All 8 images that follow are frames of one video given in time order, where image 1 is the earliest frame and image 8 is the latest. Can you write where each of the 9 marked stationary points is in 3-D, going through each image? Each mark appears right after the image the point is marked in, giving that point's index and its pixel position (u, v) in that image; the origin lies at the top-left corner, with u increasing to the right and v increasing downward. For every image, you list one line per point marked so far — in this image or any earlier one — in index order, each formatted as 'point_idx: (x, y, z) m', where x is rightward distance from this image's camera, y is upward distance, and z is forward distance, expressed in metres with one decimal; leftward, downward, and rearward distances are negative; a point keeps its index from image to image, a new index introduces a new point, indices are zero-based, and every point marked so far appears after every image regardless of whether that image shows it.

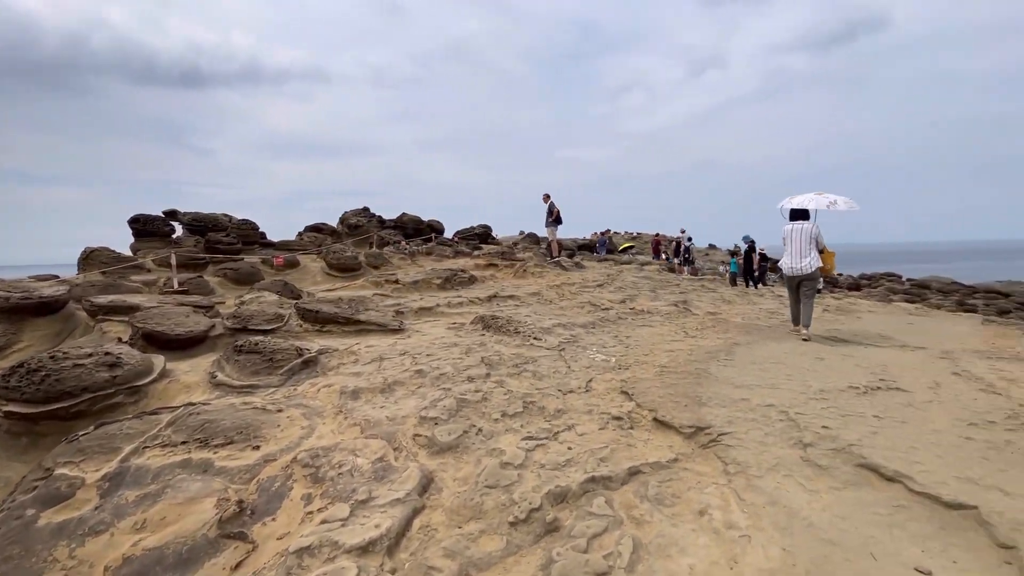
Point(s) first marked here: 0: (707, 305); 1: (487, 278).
0: (+4.4, -0.4, +10.9) m
1: (-0.7, +0.2, +12.8) m
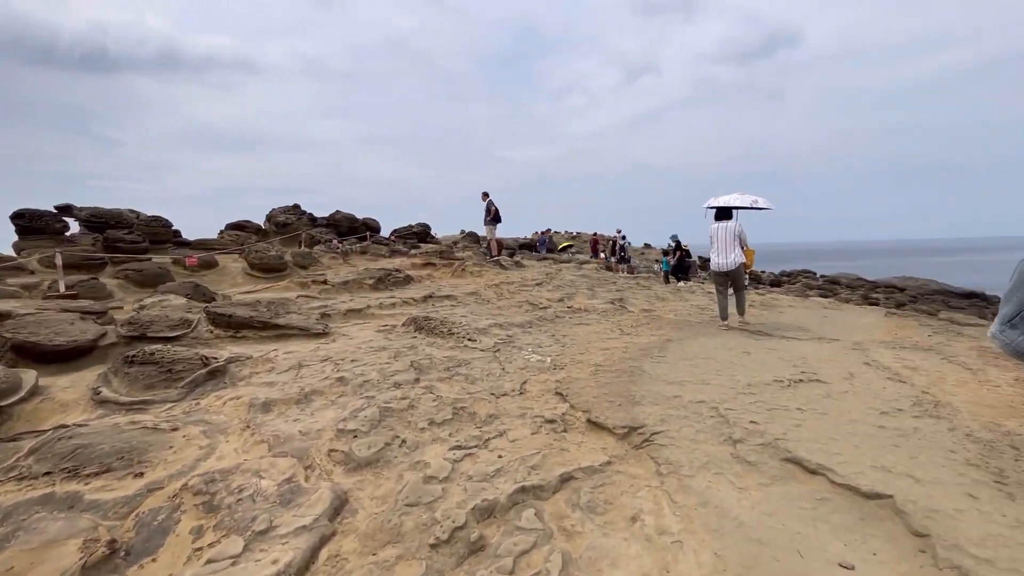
0: (+3.0, -0.3, +11.1) m
1: (-2.3, +0.2, +12.4) m
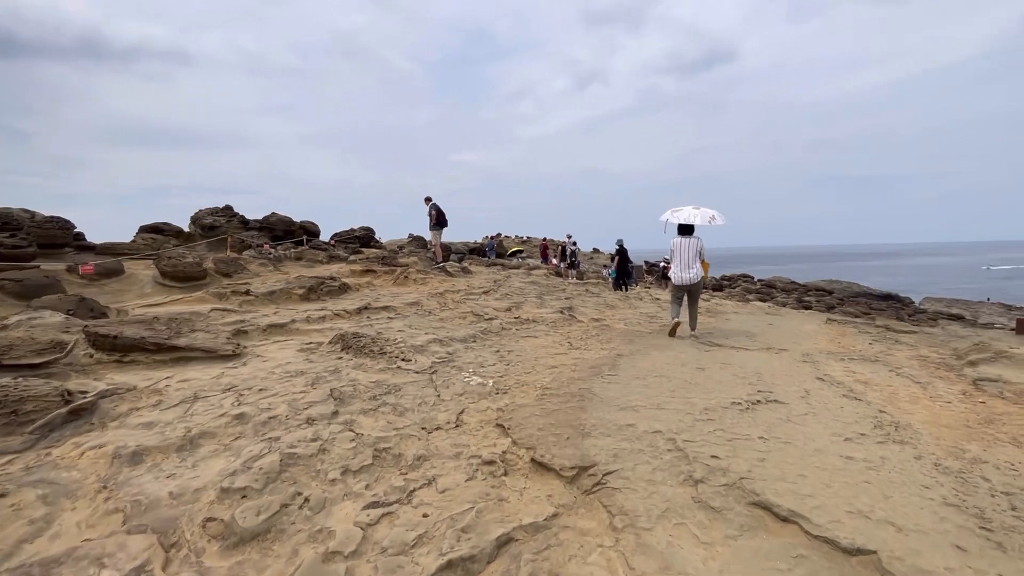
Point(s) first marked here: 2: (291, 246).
0: (+1.7, -0.5, +10.8) m
1: (-3.6, 0.0, +11.6) m
2: (-8.3, +1.6, +18.2) m
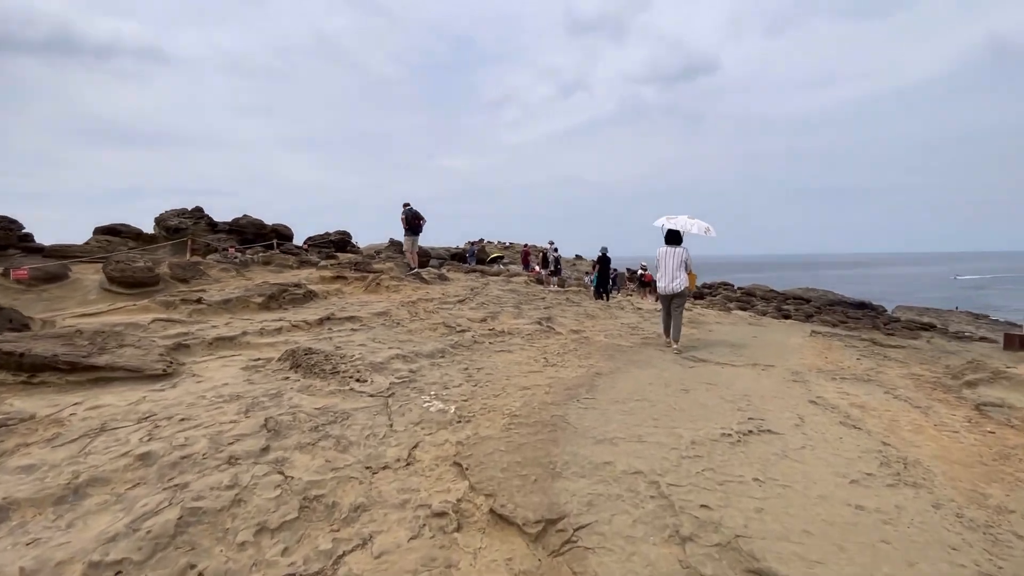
0: (+1.2, -0.7, +10.4) m
1: (-4.2, -0.2, +11.0) m
2: (-9.1, +1.4, +17.4) m
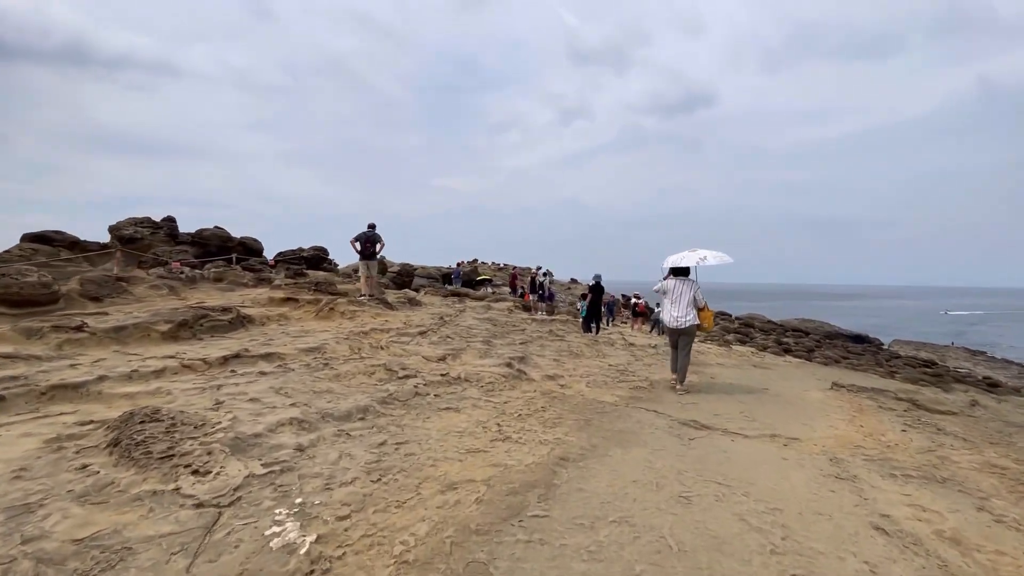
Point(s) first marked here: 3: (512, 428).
0: (+0.6, -1.4, +8.8) m
1: (-4.7, -0.6, +9.3) m
2: (-9.6, +0.8, +15.8) m
3: (0.0, -1.4, +4.8) m
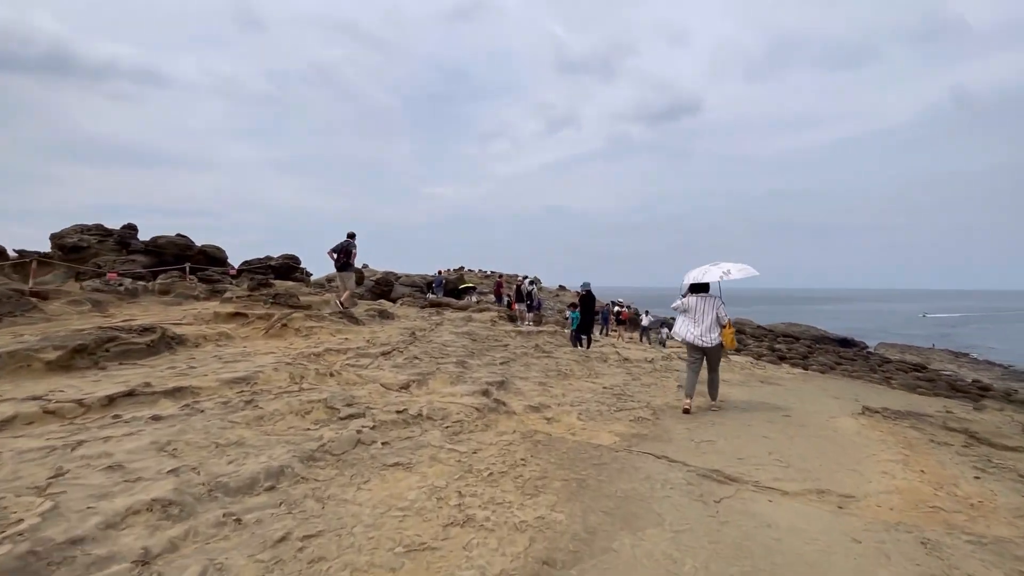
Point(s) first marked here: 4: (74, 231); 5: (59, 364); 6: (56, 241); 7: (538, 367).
0: (+0.3, -1.6, +7.5) m
1: (-5.1, -0.9, +7.9) m
2: (-10.2, +0.4, +14.3) m
3: (-0.2, -1.5, +3.5) m
4: (-15.1, +2.0, +16.6) m
5: (-5.5, -0.9, +5.8) m
6: (-15.4, +1.6, +16.2) m
7: (+0.5, -1.5, +9.3) m
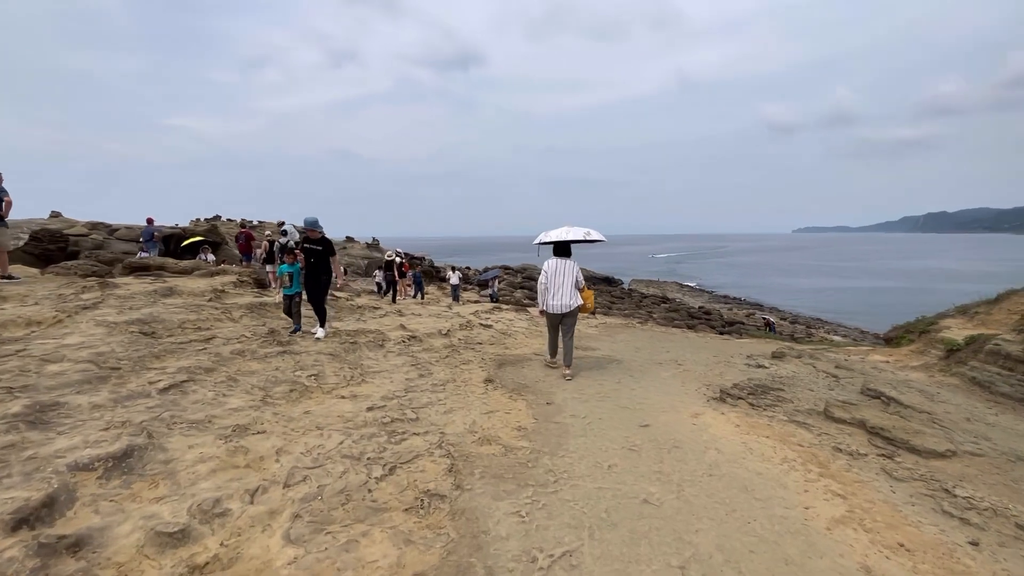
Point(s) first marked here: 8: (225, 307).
0: (-2.3, -1.2, +3.6) m
1: (-7.4, -0.9, +1.7) m
2: (-14.6, +0.7, +5.4) m
3: (-1.2, -1.6, -0.2) m
4: (-20.1, +2.1, +5.3) m
5: (-6.9, -1.1, -0.3) m
6: (-20.2, +1.7, +5.0) m
7: (-2.8, -1.0, +5.3) m
8: (-5.2, -0.3, +8.9) m
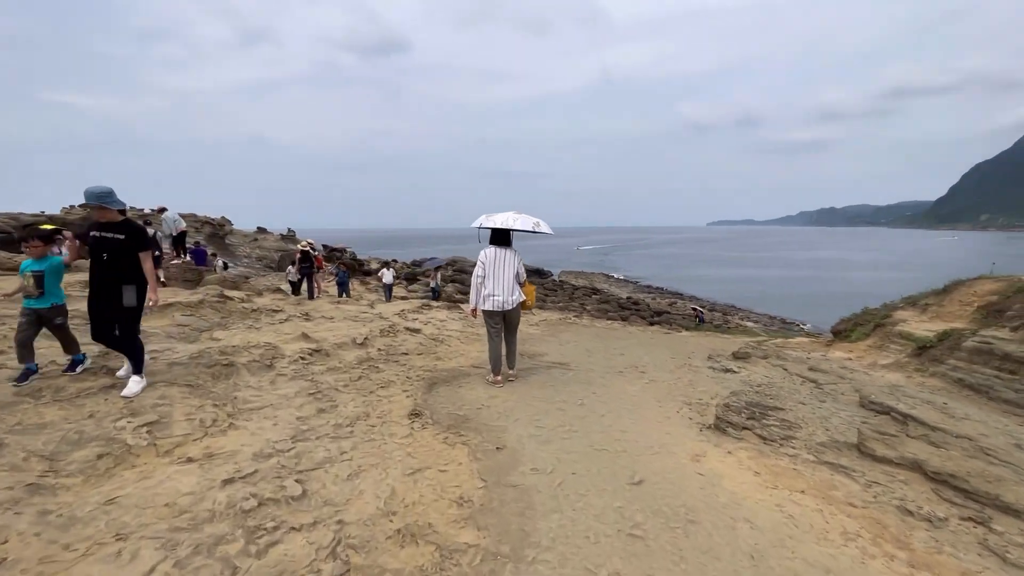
0: (-2.5, -1.3, +1.7) m
1: (-7.3, -1.0, -0.8) m
2: (-15.0, +0.4, +1.7) m
3: (-0.9, -1.7, -1.9) m
4: (-20.4, +1.8, +0.8) m
5: (-6.5, -1.3, -2.8) m
6: (-20.5, +1.4, +0.5) m
7: (-3.3, -1.1, +3.4) m
8: (-6.2, -0.4, +6.5) m
